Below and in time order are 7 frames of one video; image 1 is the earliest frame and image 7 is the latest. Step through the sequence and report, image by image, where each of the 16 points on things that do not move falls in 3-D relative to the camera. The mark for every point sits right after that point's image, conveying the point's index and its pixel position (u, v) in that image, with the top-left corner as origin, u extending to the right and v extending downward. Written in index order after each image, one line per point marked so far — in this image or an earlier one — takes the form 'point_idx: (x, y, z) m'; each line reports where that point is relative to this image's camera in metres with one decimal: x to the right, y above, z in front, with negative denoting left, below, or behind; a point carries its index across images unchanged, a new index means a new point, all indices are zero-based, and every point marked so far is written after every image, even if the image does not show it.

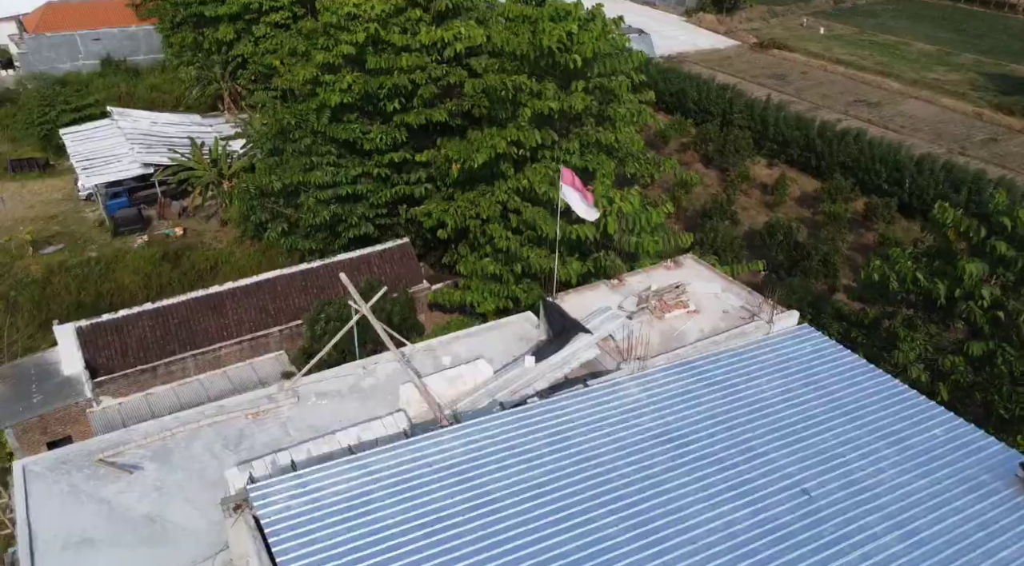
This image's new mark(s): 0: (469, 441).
0: (-0.5, -1.7, +9.7) m
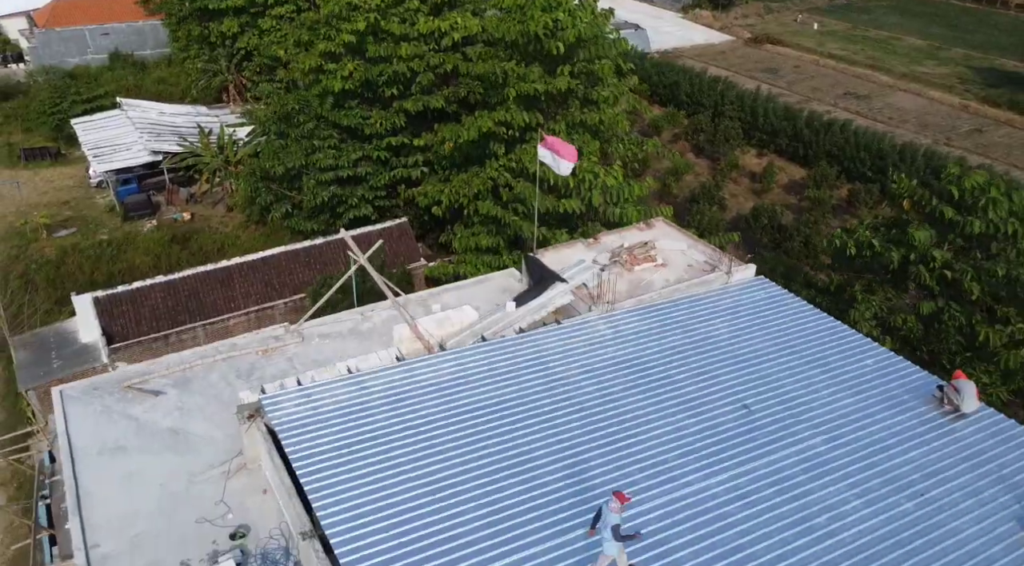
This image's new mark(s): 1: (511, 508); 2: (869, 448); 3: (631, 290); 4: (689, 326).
0: (-0.7, -1.0, +11.0) m
1: (-0.1, -2.2, +8.8) m
2: (+4.1, -1.9, +10.0) m
3: (+1.8, -0.1, +13.8) m
4: (+2.5, -0.6, +12.3) m
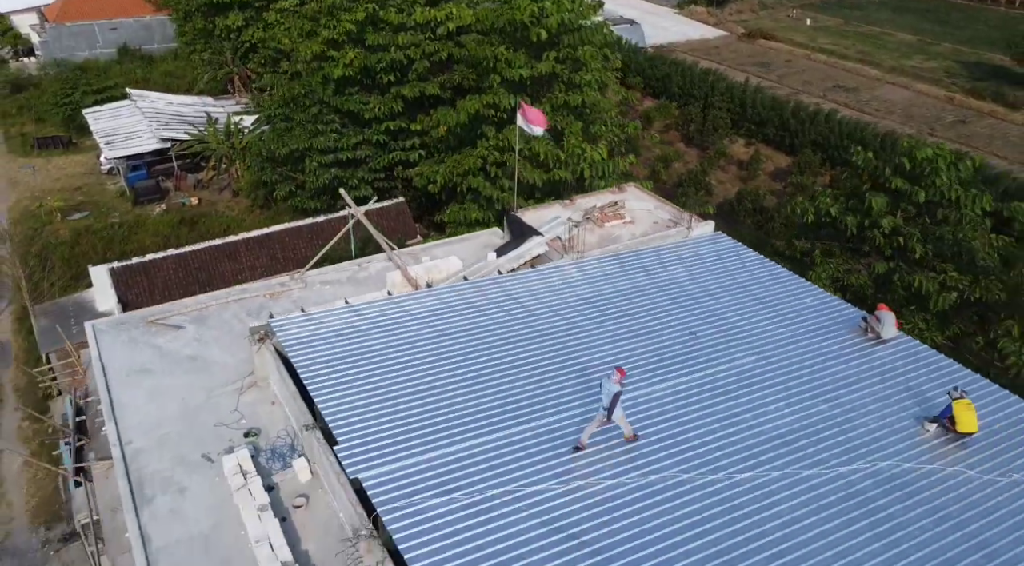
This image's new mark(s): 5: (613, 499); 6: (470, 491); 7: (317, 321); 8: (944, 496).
0: (-1.1, -0.2, +12.6) m
1: (-0.4, -1.4, +10.3) m
2: (+3.7, -1.1, +11.5) m
3: (+1.5, +0.7, +15.3) m
4: (+2.2, +0.2, +13.9) m
5: (+1.0, -2.2, +9.1) m
6: (-0.4, -2.1, +9.1) m
7: (-2.6, -0.5, +11.8) m
8: (+4.5, -2.3, +9.3) m
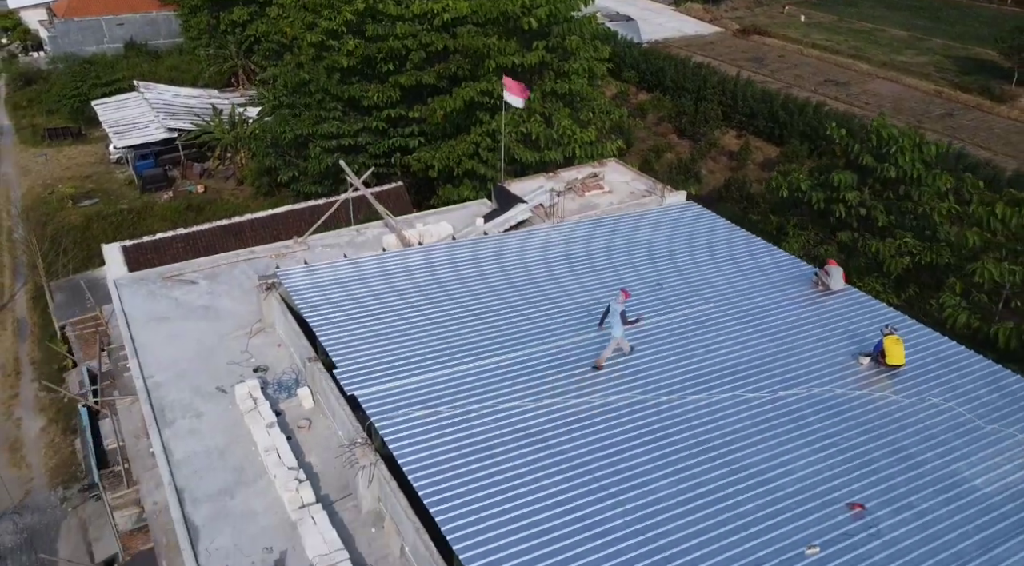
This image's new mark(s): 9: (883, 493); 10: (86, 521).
0: (-1.3, +0.5, +13.9) m
1: (-0.7, -0.7, +11.6) m
2: (+3.5, -0.5, +12.8) m
3: (+1.3, +1.4, +16.6) m
4: (+1.9, +0.9, +15.2) m
5: (+0.8, -1.5, +10.3) m
6: (-0.7, -1.4, +10.4) m
7: (-2.9, +0.2, +13.1) m
8: (+4.3, -1.6, +10.5) m
9: (+3.9, -2.2, +9.2) m
10: (-9.2, -5.2, +19.1) m
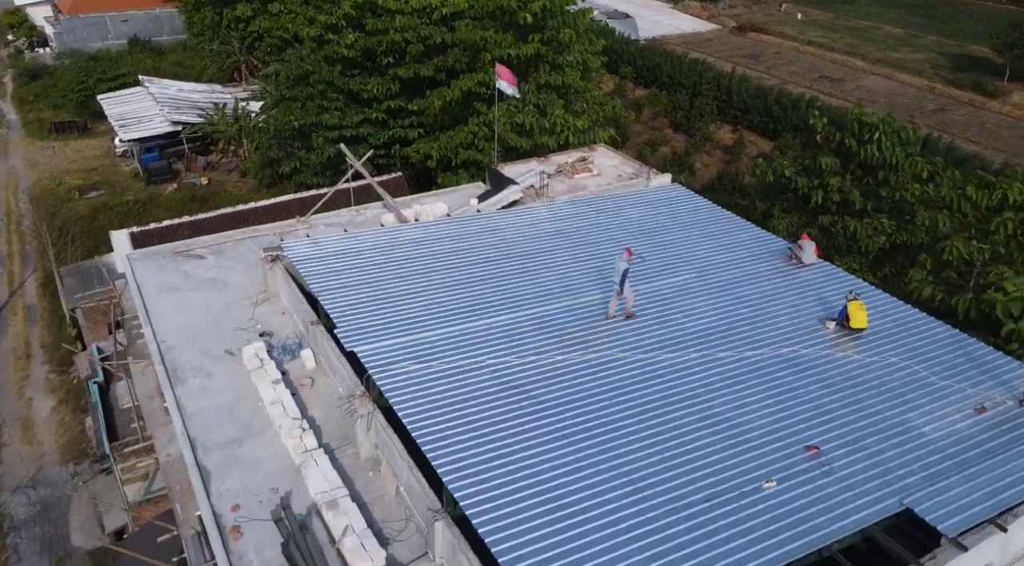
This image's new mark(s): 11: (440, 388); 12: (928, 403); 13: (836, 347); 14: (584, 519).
0: (-1.5, +0.9, +14.7) m
1: (-0.9, -0.3, +12.4) m
2: (+3.3, 0.0, +13.6) m
3: (+1.1, +1.8, +17.4) m
4: (+1.8, +1.3, +16.0) m
5: (+0.6, -1.1, +11.2) m
6: (-0.9, -1.0, +11.2) m
7: (-3.0, +0.6, +13.9) m
8: (+4.1, -1.2, +11.4) m
9: (+3.7, -1.8, +10.0) m
10: (-9.4, -4.8, +19.9) m
11: (-0.9, -1.3, +10.7) m
12: (+5.1, -1.5, +10.8) m
13: (+4.4, -0.9, +12.0) m
14: (+0.7, -2.4, +8.9) m
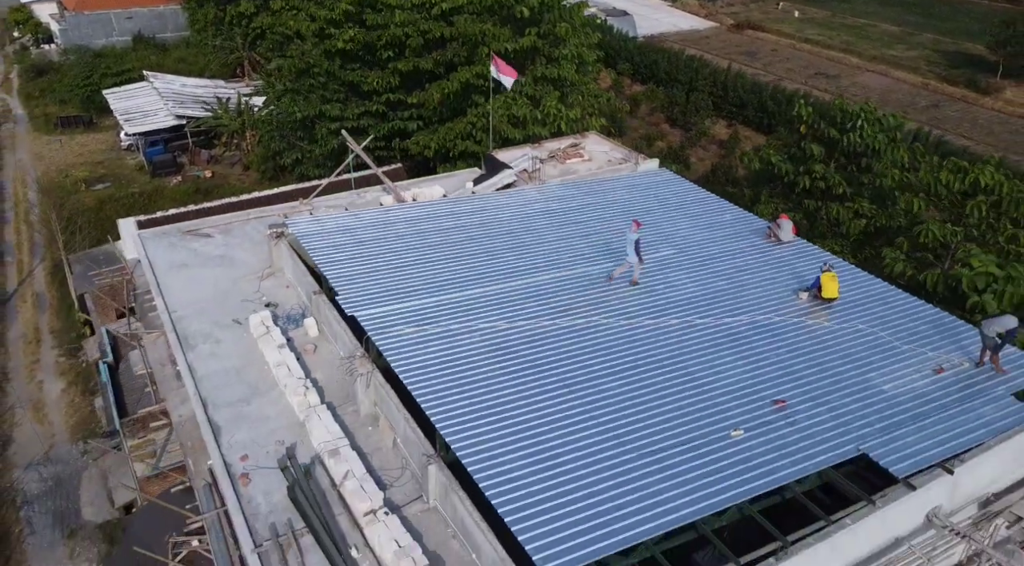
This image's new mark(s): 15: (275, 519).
0: (-1.6, +1.3, +15.5) m
1: (-1.0, +0.1, +13.2) m
2: (+3.2, +0.4, +14.4) m
3: (+1.0, +2.2, +18.2) m
4: (+1.7, +1.7, +16.8) m
5: (+0.5, -0.7, +11.9) m
6: (-1.0, -0.6, +11.9) m
7: (-3.2, +1.0, +14.7) m
8: (+4.0, -0.8, +12.1) m
9: (+3.6, -1.4, +10.8) m
10: (-9.5, -4.4, +20.7) m
11: (-1.0, -0.9, +11.5) m
12: (+5.0, -1.1, +11.5) m
13: (+4.3, -0.5, +12.8) m
14: (+0.6, -2.0, +9.7) m
15: (-2.7, -2.7, +10.0) m
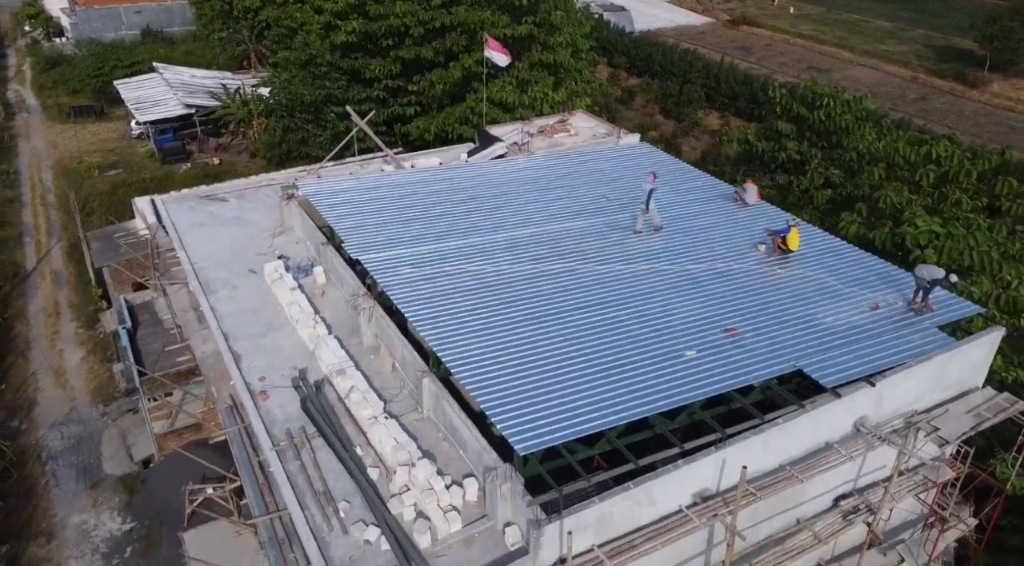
0: (-1.8, +2.1, +17.0) m
1: (-1.2, +0.9, +14.7) m
2: (+3.0, +1.2, +15.9) m
3: (+0.8, +3.0, +19.7) m
4: (+1.5, +2.5, +18.3) m
5: (+0.3, +0.1, +13.5) m
6: (-1.2, +0.2, +13.5) m
7: (-3.4, +1.8, +16.2) m
8: (+3.8, 0.0, +13.6) m
9: (+3.4, -0.6, +12.3) m
10: (-9.7, -3.6, +22.2) m
11: (-1.2, -0.1, +13.0) m
12: (+4.7, -0.3, +13.0) m
13: (+4.1, +0.3, +14.3) m
14: (+0.4, -1.2, +11.2) m
15: (-2.9, -1.9, +11.6) m
